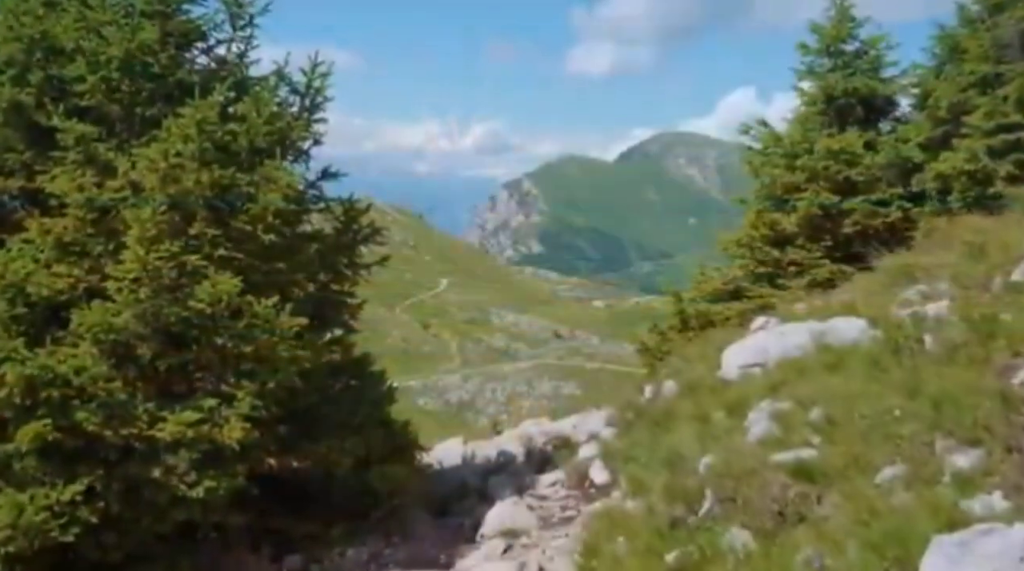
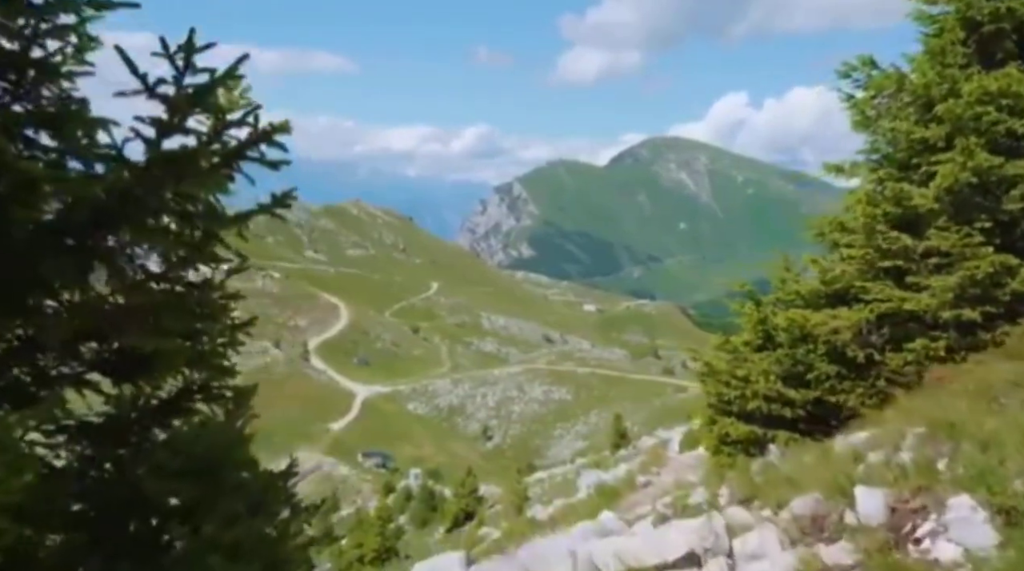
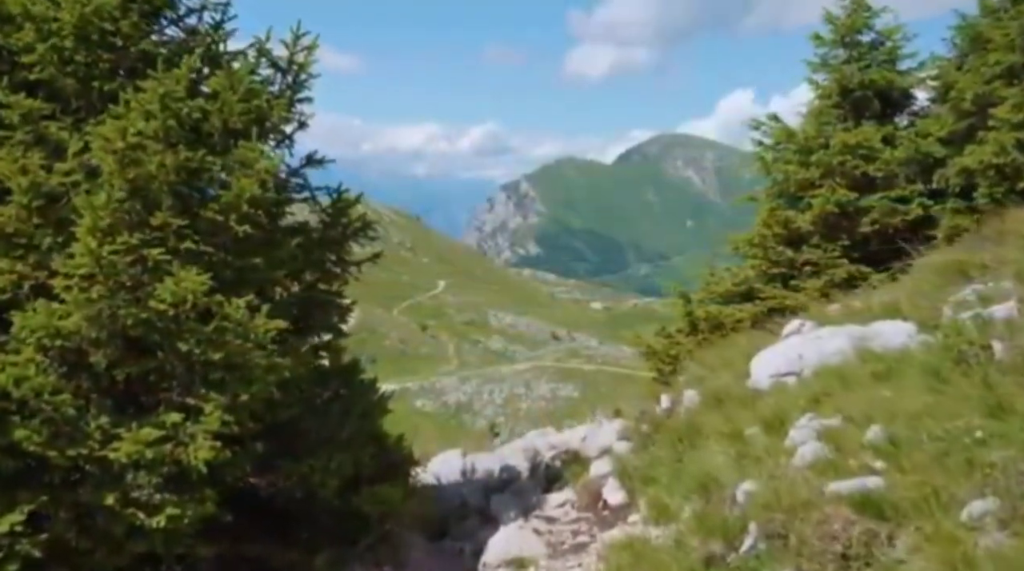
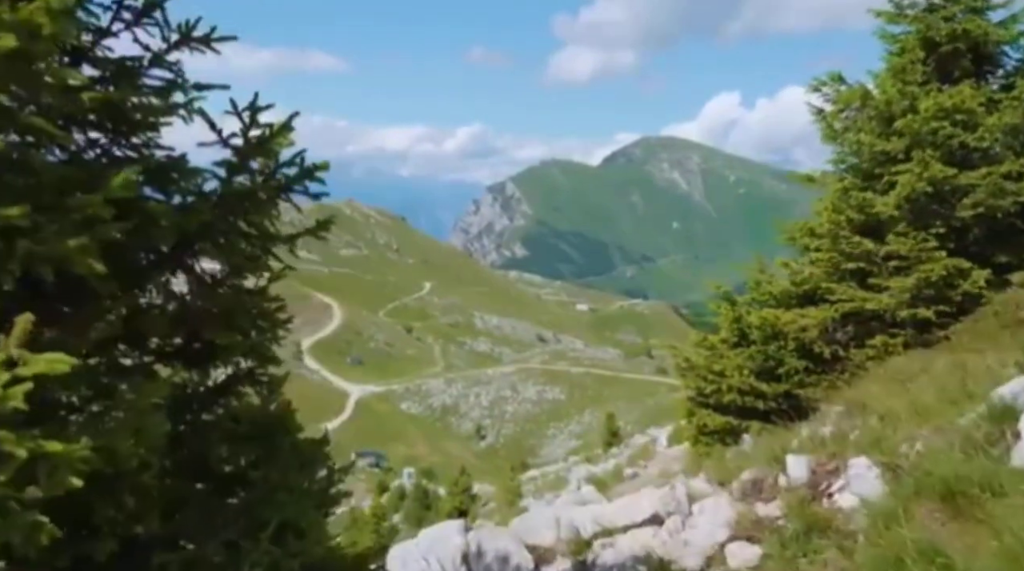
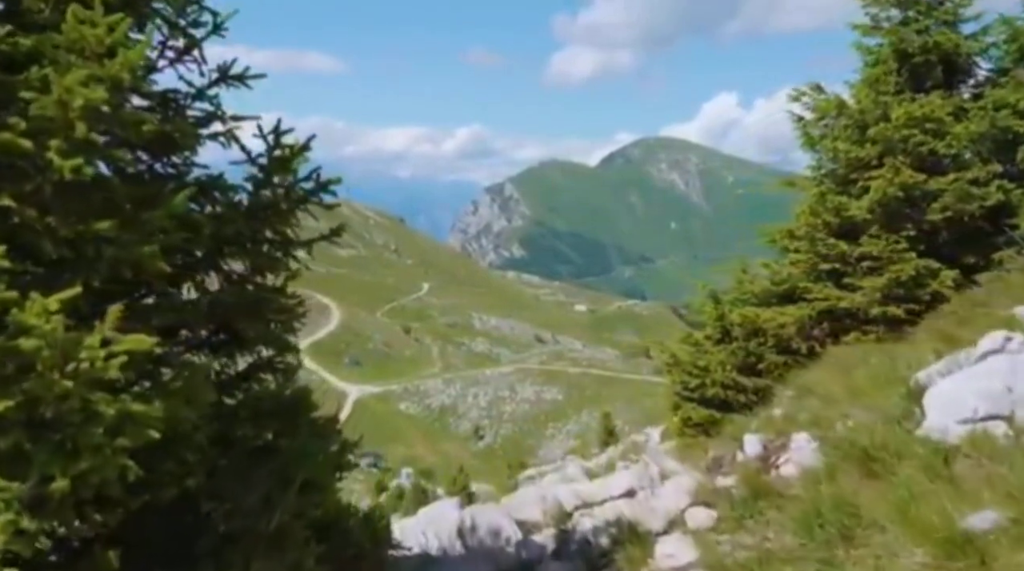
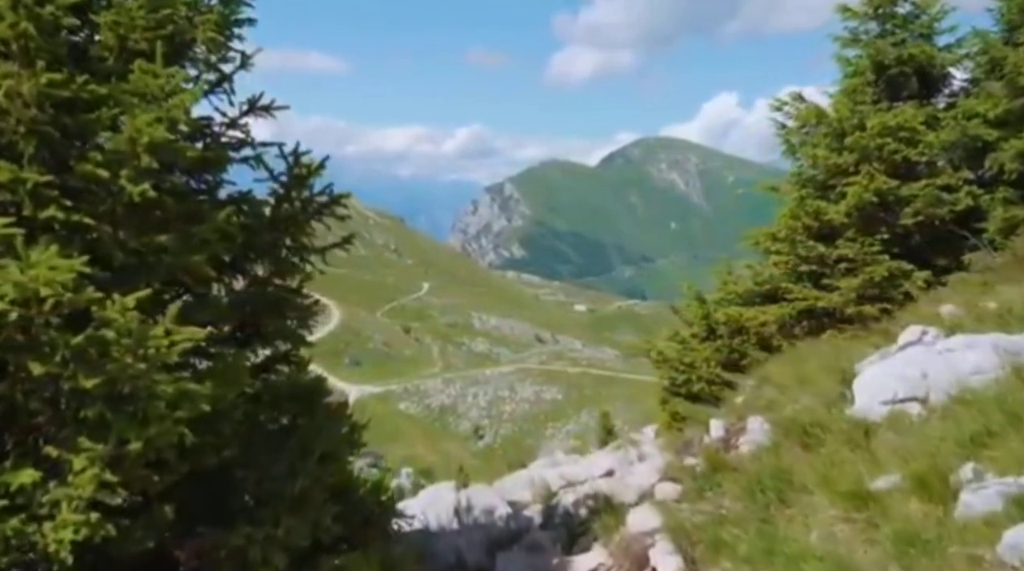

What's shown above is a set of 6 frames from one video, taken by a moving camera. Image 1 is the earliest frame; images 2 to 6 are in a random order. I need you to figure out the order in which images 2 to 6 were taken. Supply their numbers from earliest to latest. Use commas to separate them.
3, 6, 5, 4, 2
